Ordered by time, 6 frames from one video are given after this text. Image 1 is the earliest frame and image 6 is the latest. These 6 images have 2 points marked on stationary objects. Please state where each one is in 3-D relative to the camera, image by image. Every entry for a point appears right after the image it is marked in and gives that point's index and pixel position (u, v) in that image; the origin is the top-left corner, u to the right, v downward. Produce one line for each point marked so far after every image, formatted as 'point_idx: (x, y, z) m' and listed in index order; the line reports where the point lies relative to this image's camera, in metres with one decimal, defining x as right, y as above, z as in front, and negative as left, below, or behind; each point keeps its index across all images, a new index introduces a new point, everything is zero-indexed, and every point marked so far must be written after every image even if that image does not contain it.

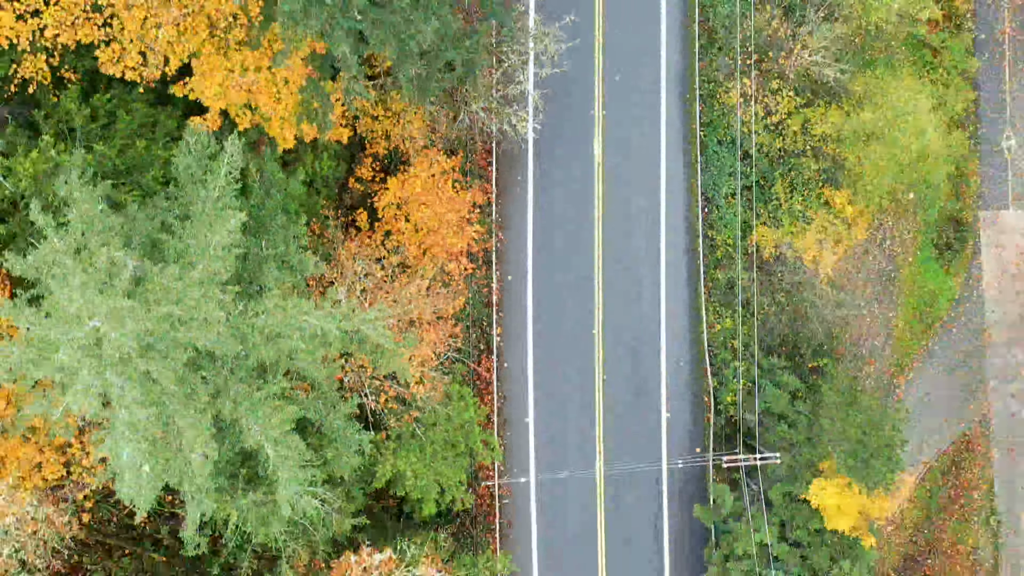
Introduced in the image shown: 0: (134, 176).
0: (-27.1, +7.9, +17.1) m
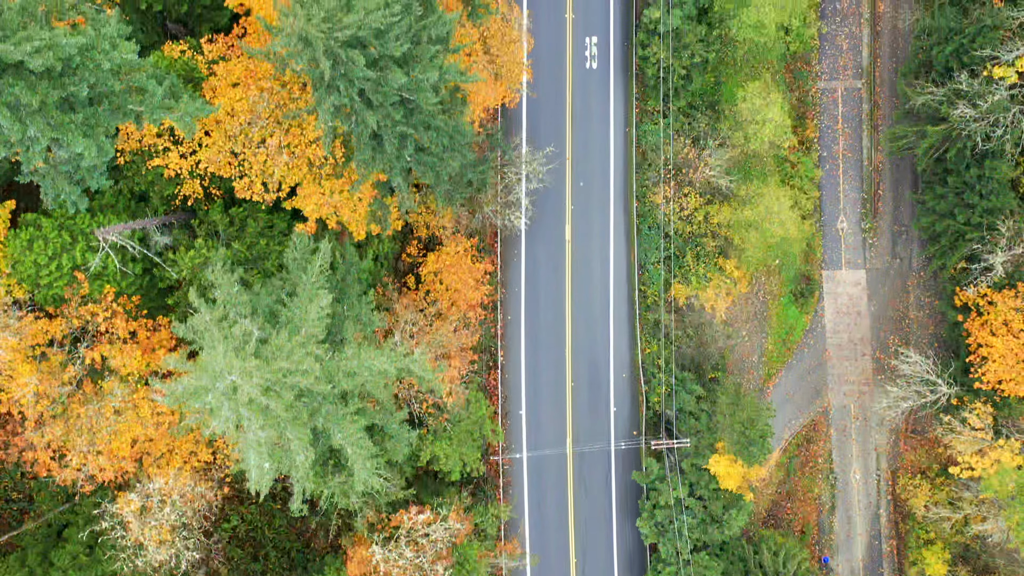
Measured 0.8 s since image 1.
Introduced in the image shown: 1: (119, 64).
0: (-27.1, +2.7, +25.0) m
1: (-33.2, +19.0, +19.9) m
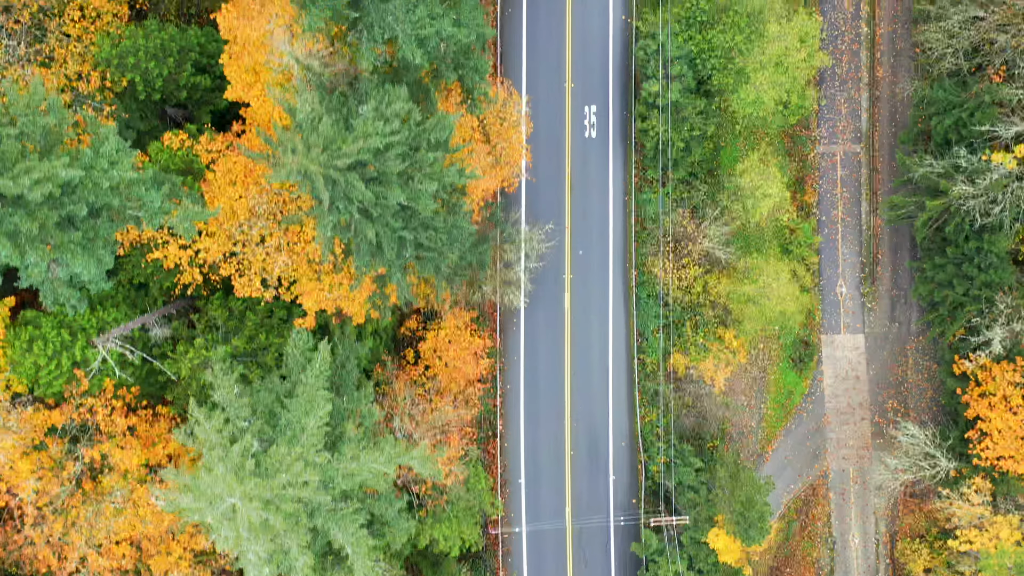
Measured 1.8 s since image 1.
0: (-27.2, -7.2, +25.0) m
1: (-33.3, +9.2, +19.9) m
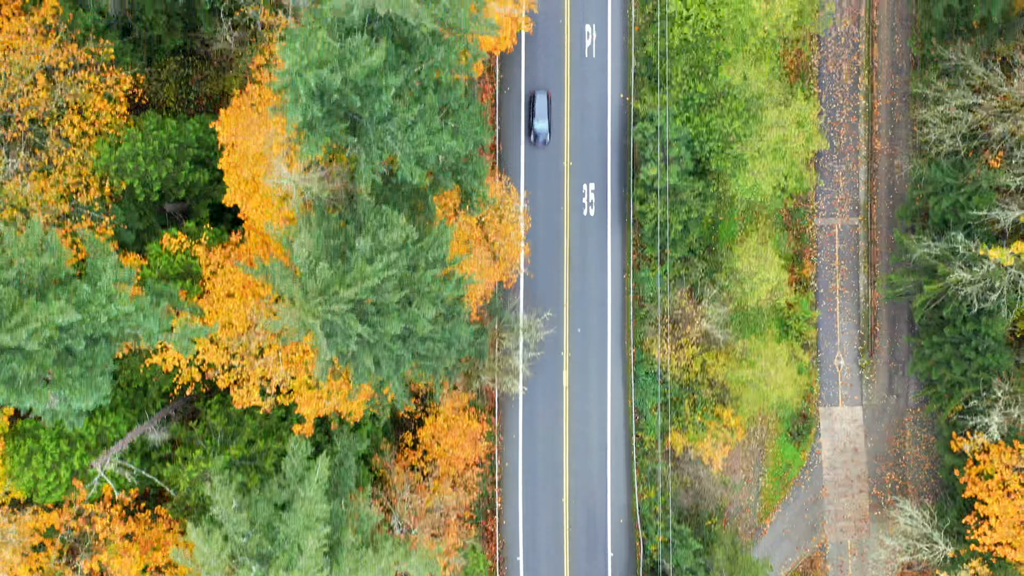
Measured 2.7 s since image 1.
0: (-27.5, -18.3, +25.1) m
1: (-33.5, -2.0, +20.0) m
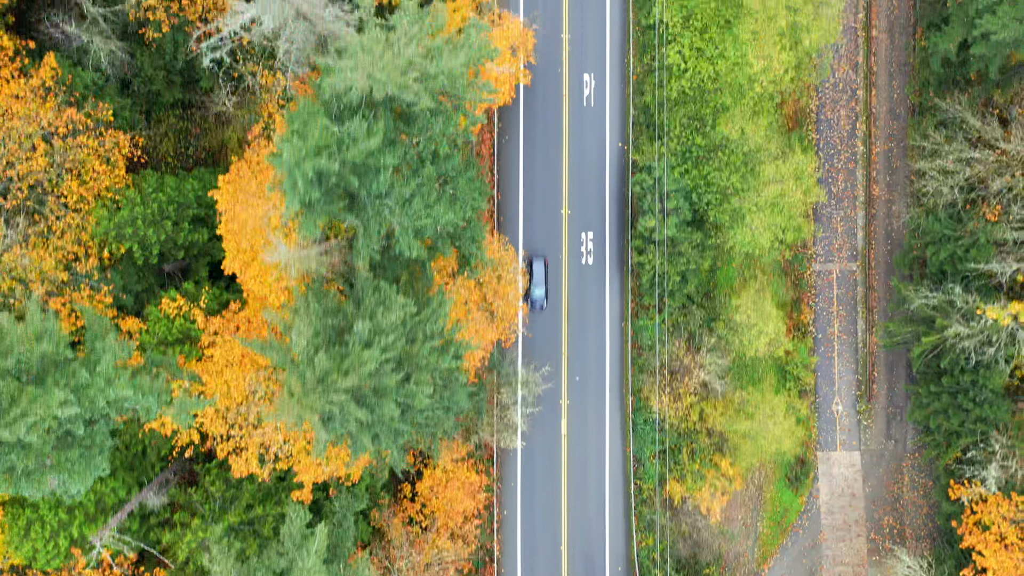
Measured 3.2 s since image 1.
0: (-27.7, -25.3, +25.1) m
1: (-33.7, -9.0, +20.0) m
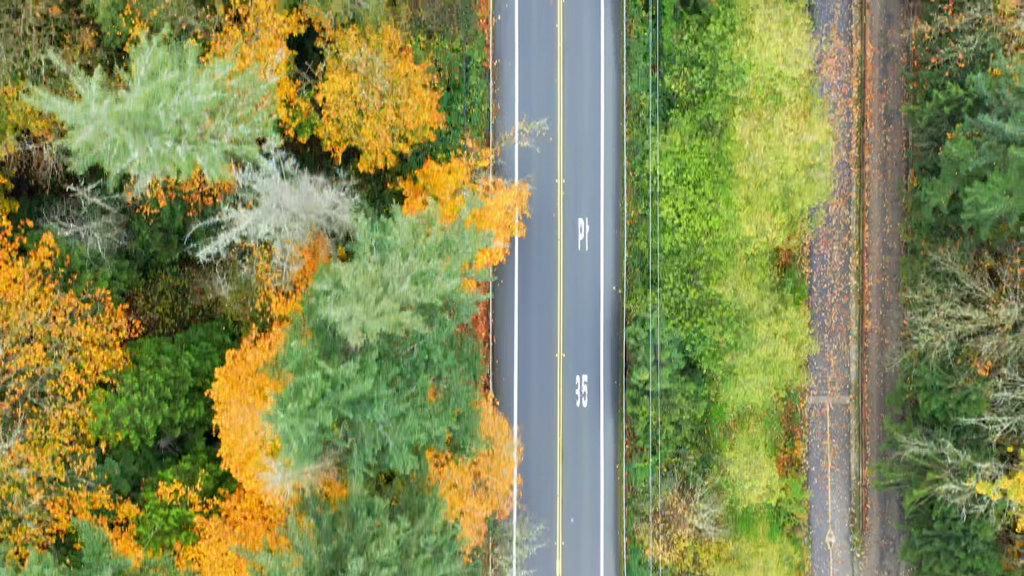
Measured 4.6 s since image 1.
0: (-28.4, -45.9, +25.4) m
1: (-34.5, -29.6, +20.3) m
